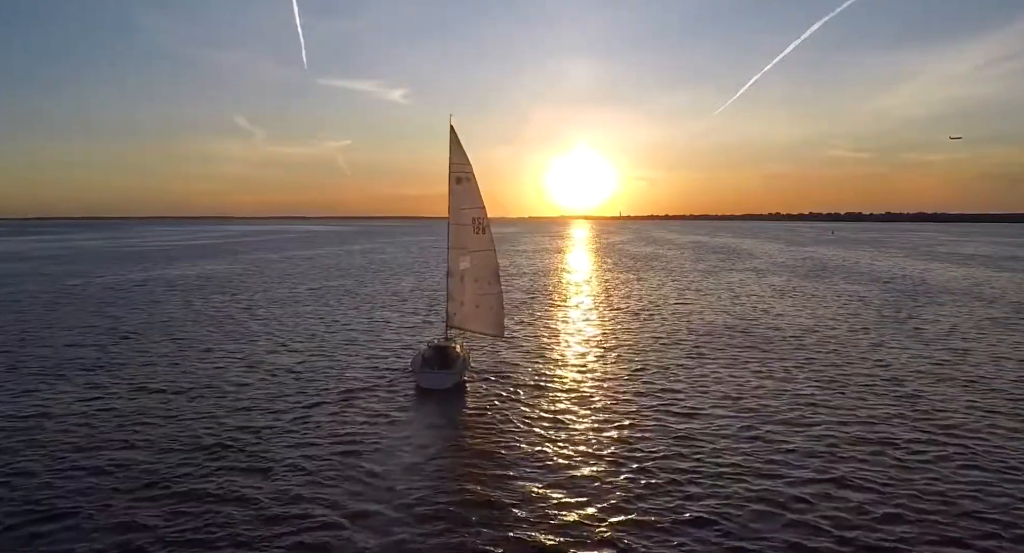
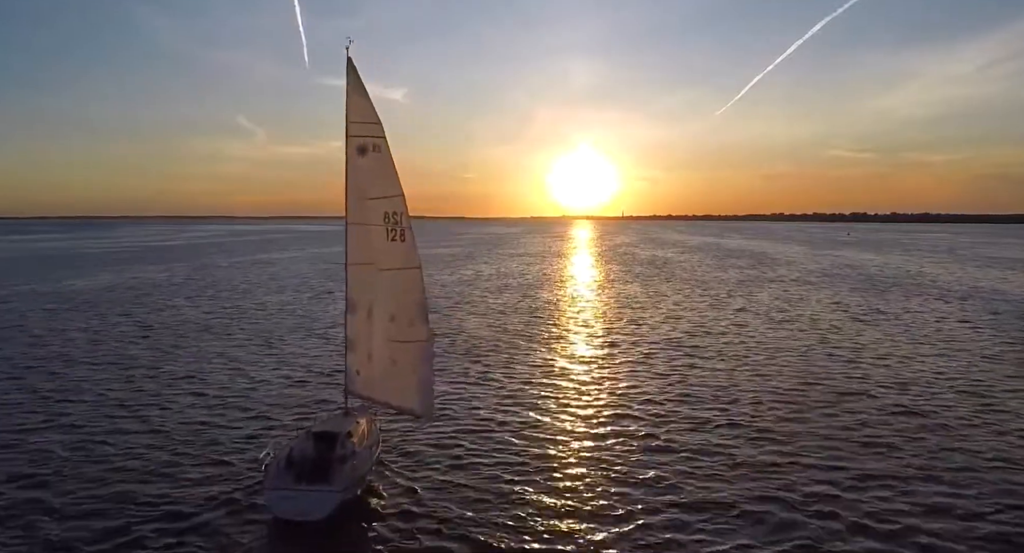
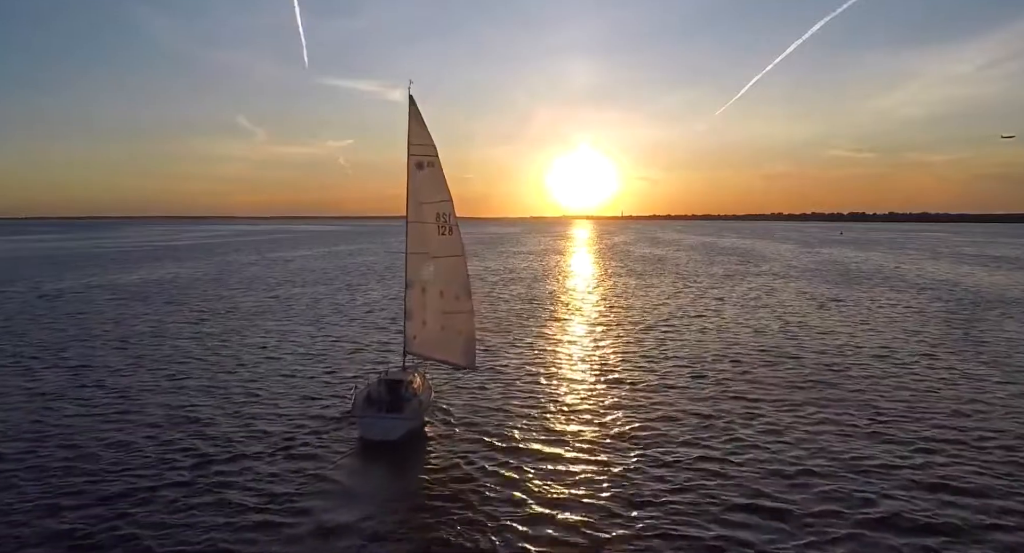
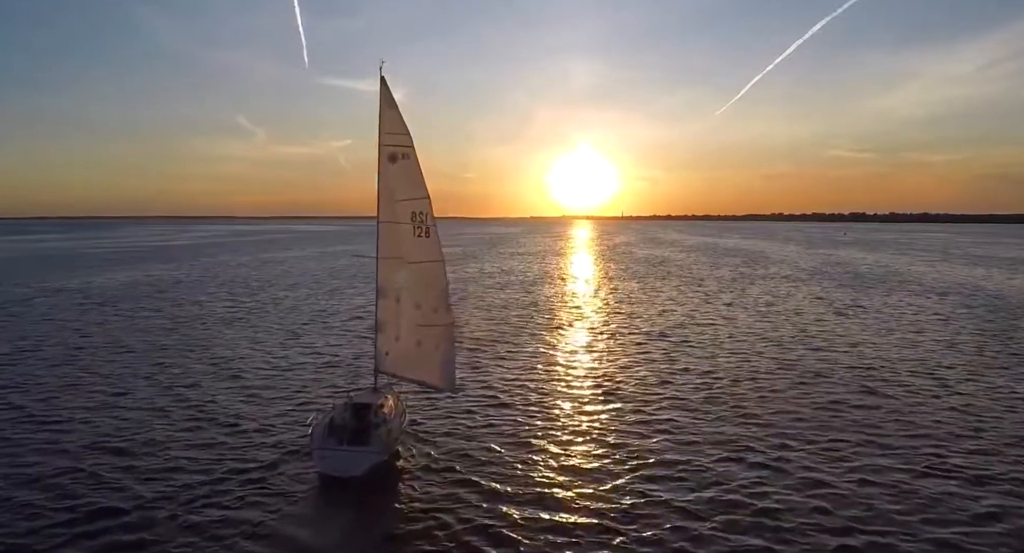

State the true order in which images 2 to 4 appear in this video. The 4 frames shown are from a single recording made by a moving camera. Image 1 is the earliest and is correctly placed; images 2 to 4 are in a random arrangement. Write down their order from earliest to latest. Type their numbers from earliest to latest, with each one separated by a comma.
3, 4, 2
